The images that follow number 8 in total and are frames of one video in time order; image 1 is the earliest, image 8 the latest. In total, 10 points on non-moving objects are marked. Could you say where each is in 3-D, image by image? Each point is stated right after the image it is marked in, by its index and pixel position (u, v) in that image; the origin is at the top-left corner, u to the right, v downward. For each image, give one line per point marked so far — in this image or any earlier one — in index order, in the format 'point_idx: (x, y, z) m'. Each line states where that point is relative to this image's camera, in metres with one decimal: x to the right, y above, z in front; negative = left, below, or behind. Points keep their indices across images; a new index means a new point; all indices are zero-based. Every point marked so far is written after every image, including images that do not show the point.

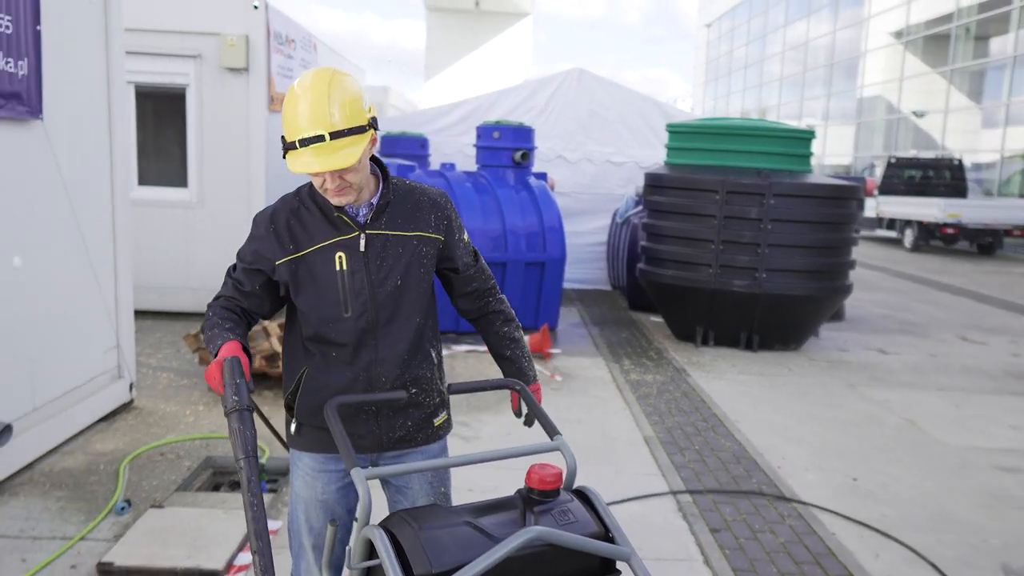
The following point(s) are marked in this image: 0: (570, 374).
0: (+0.5, -0.7, +6.8) m
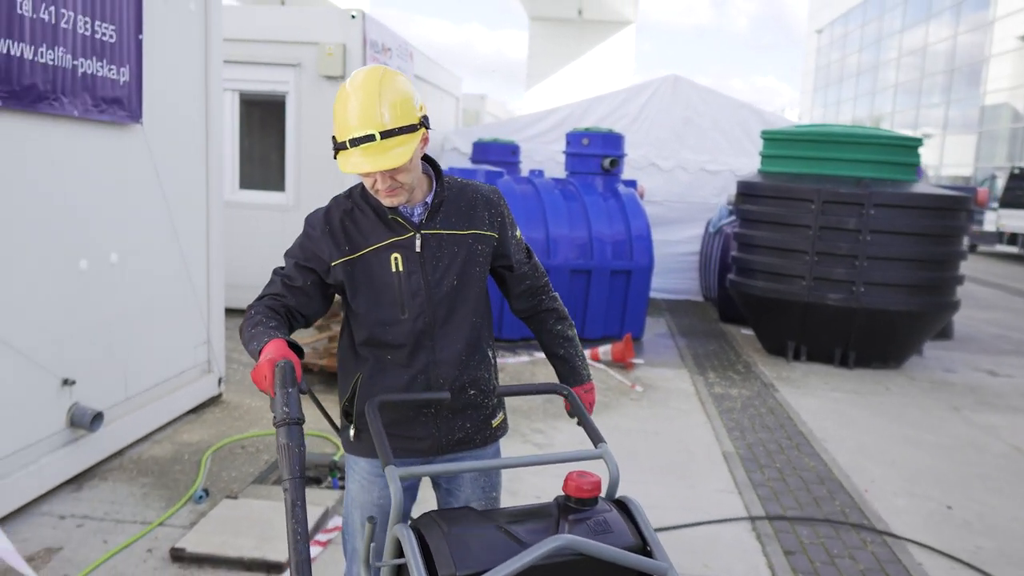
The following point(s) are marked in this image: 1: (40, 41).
0: (+1.1, -0.8, +6.7) m
1: (-2.1, +1.1, +3.6) m
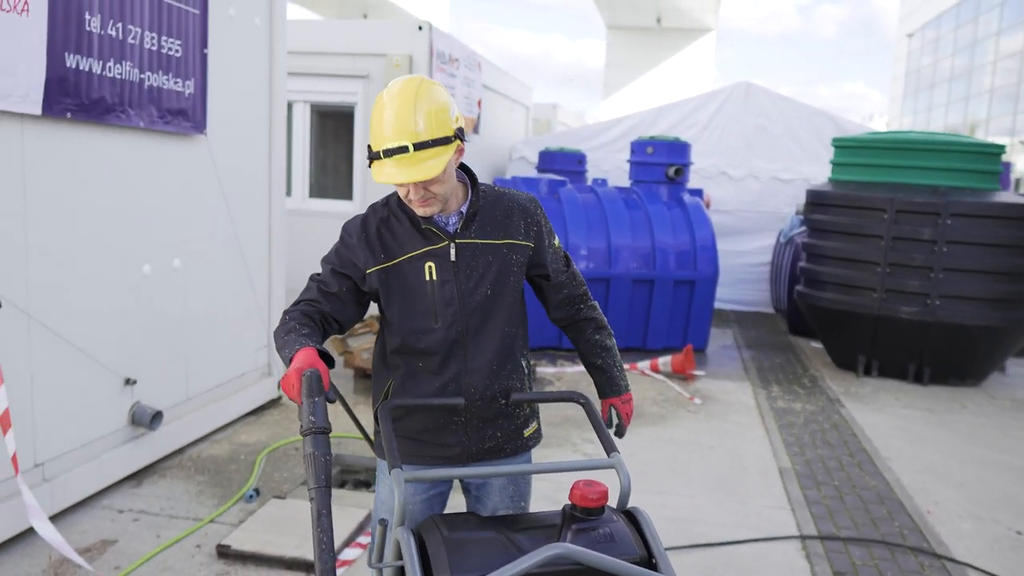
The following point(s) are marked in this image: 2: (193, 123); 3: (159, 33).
0: (+1.6, -0.9, +6.6) m
1: (-1.9, +1.1, +3.8) m
2: (-1.7, +0.9, +4.5) m
3: (-1.8, +1.3, +4.2) m
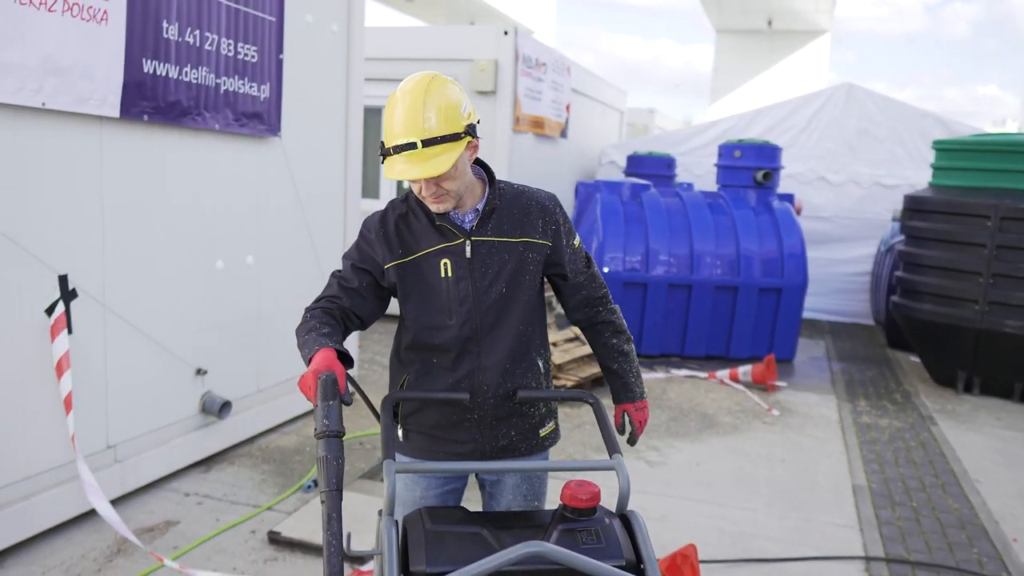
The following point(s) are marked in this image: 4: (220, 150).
0: (+2.1, -0.9, +6.3) m
1: (-1.6, +1.1, +4.0) m
2: (-1.4, +0.9, +4.7) m
3: (-1.4, +1.3, +4.4) m
4: (-1.5, +0.7, +4.4) m
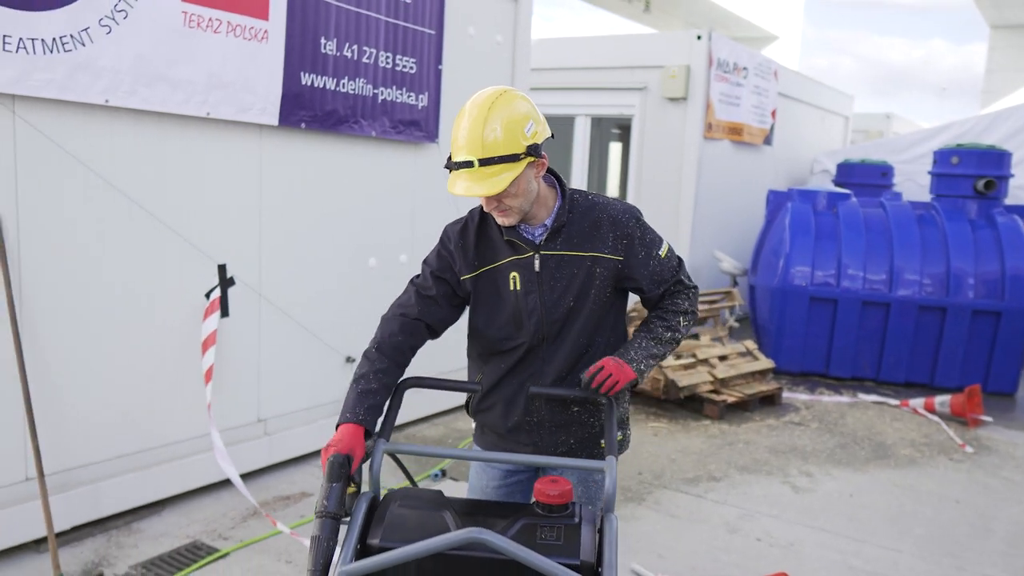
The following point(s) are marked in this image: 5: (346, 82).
0: (+3.2, -1.1, +5.6) m
1: (-0.9, +1.1, +4.4) m
2: (-0.5, +0.9, +5.0) m
3: (-0.7, +1.3, +4.7) m
4: (-0.8, +0.8, +4.8) m
5: (-0.9, +1.1, +4.4) m
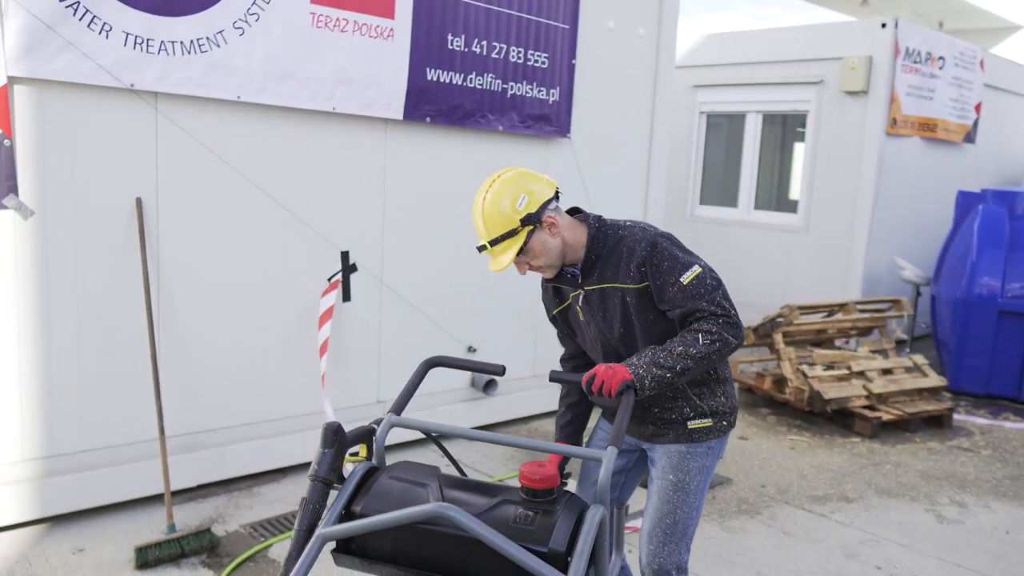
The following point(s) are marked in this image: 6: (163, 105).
0: (+3.9, -1.2, +4.7) m
1: (-0.2, +1.2, +4.5) m
2: (+0.3, +1.0, +5.0) m
3: (+0.1, +1.4, +4.7) m
4: (0.0, +0.8, +4.8) m
5: (-0.2, +1.1, +4.5) m
6: (-1.5, +0.8, +3.5) m
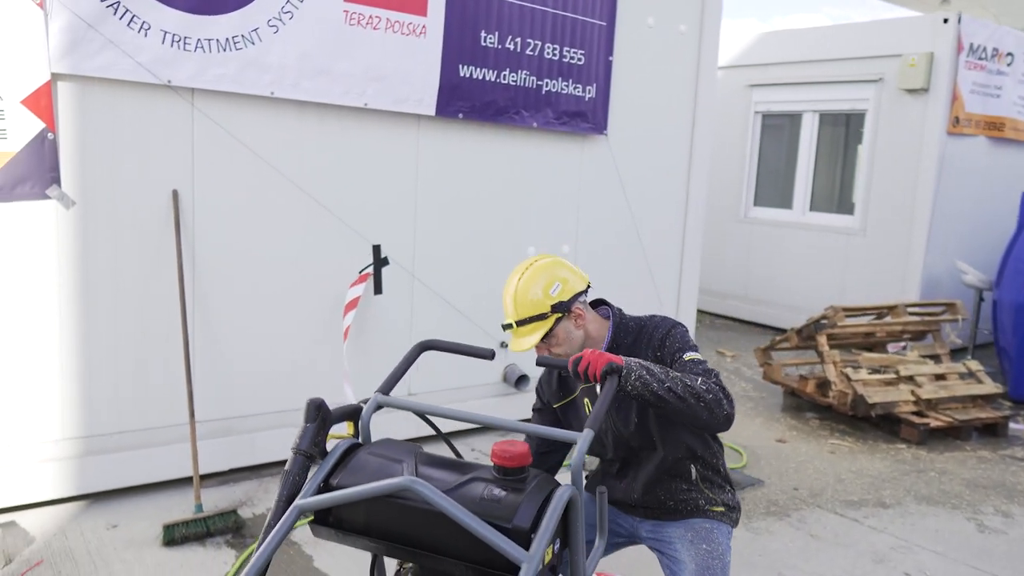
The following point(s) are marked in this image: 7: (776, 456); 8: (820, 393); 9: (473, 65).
0: (+4.1, -1.2, +4.4) m
1: (0.0, +1.2, +4.6) m
2: (+0.5, +1.0, +5.0) m
3: (+0.3, +1.4, +4.8) m
4: (+0.2, +0.8, +4.8) m
5: (0.0, +1.2, +4.6) m
6: (-1.4, +0.8, +3.6) m
7: (+1.5, -1.0, +4.8) m
8: (+2.1, -0.7, +5.6) m
9: (-0.2, +1.2, +4.4) m
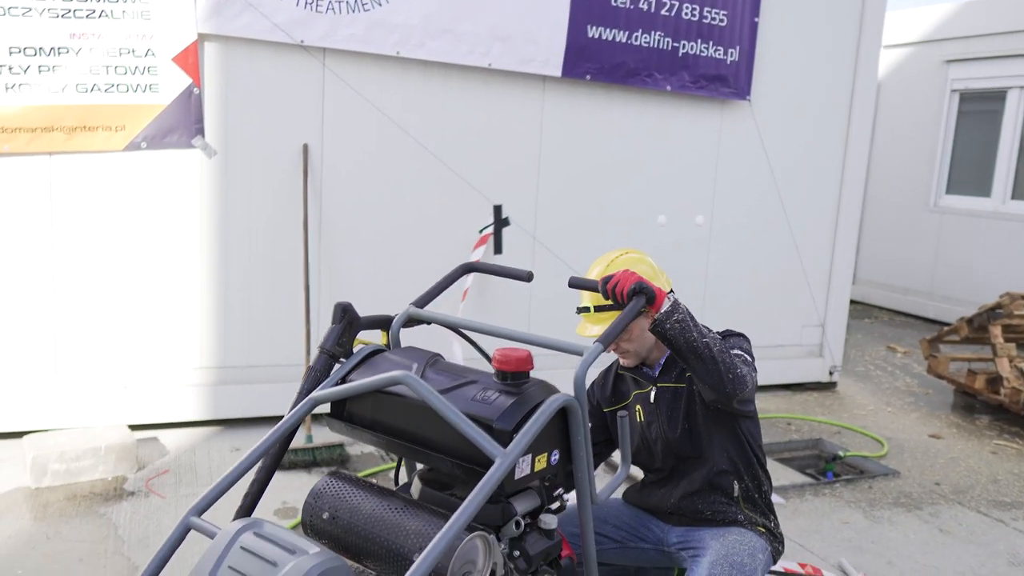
0: (+4.5, -1.2, +3.4) m
1: (+0.7, +1.4, +4.5) m
2: (+1.3, +1.1, +4.8) m
3: (+1.0, +1.6, +4.6) m
4: (+0.9, +1.0, +4.7) m
5: (+0.7, +1.4, +4.5) m
6: (-0.8, +1.1, +3.9) m
7: (+2.1, -0.8, +4.3) m
8: (+2.9, -0.6, +5.0) m
9: (+0.5, +1.4, +4.4) m
